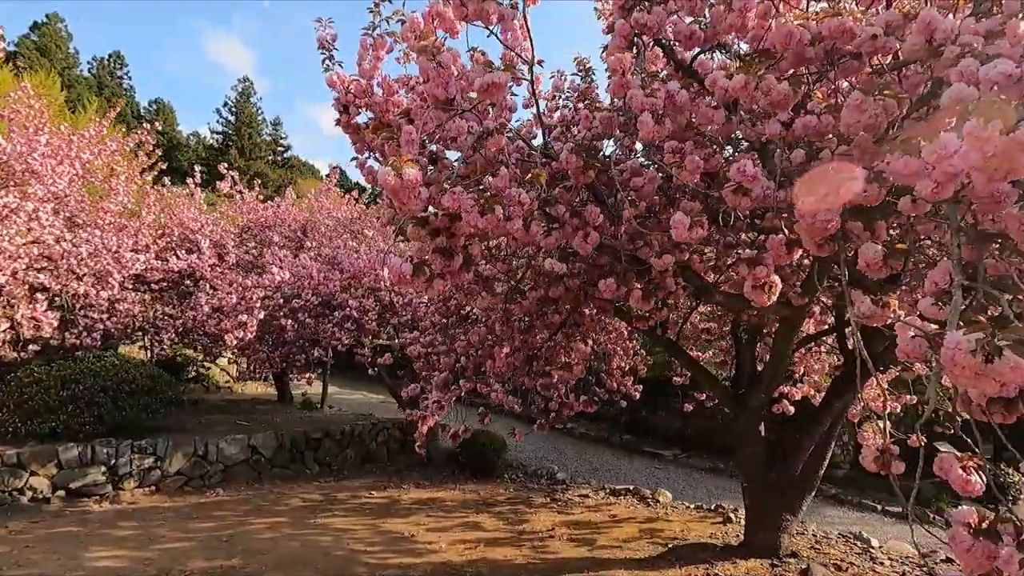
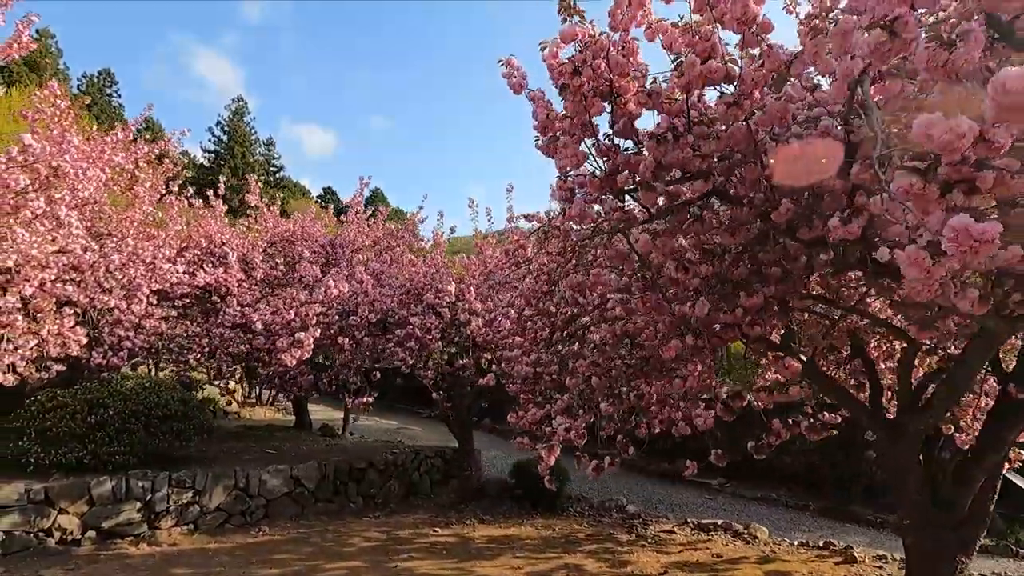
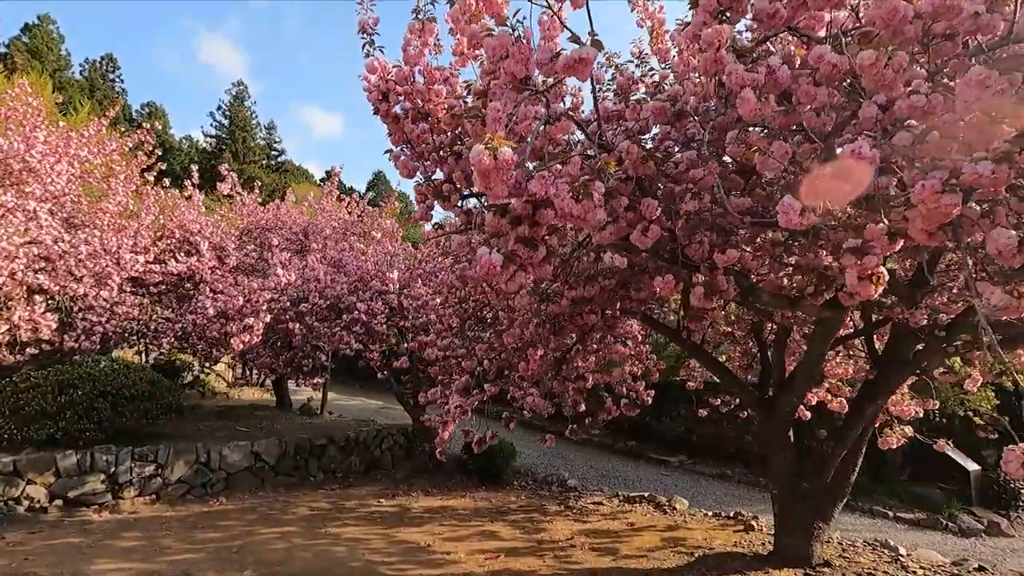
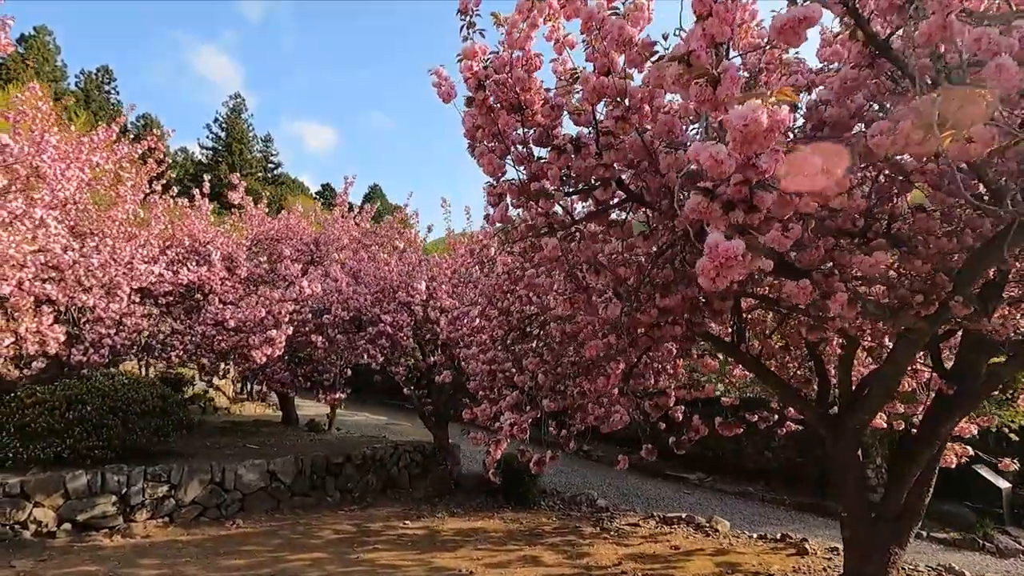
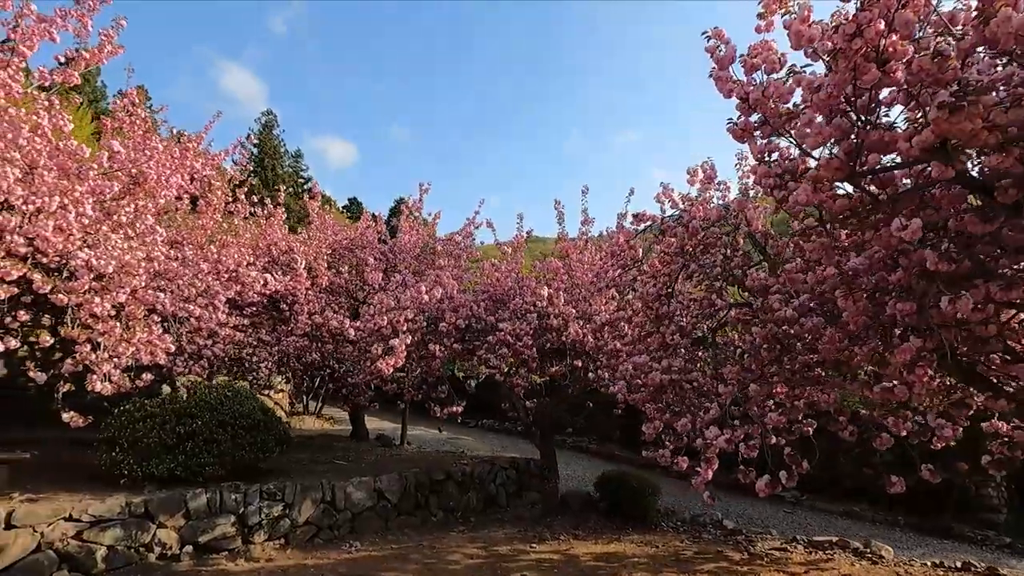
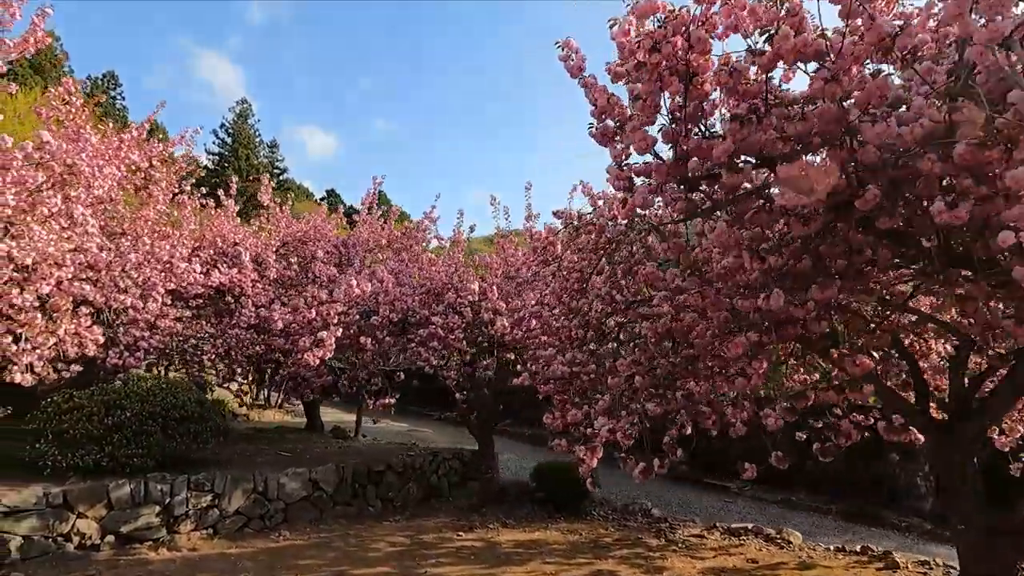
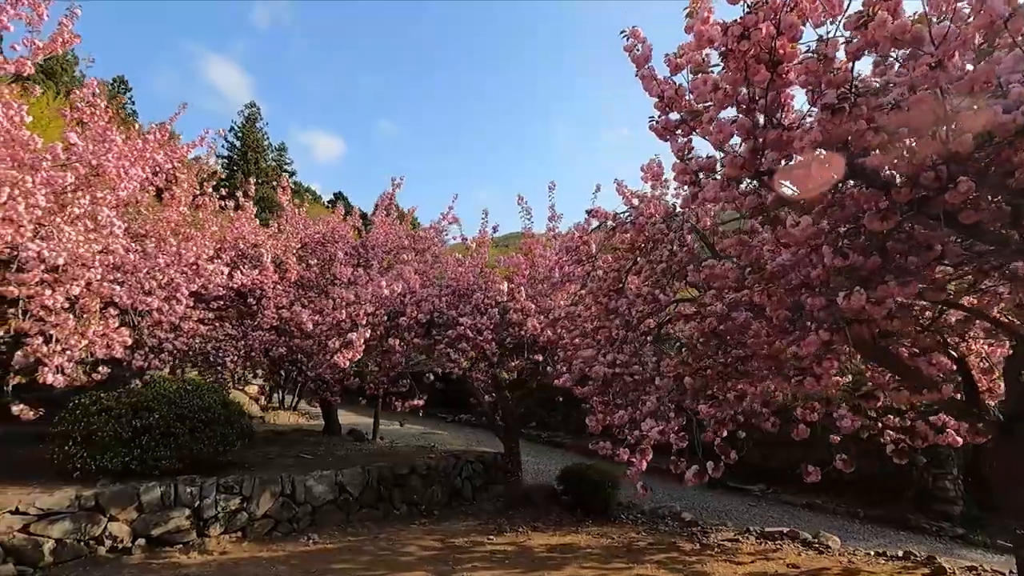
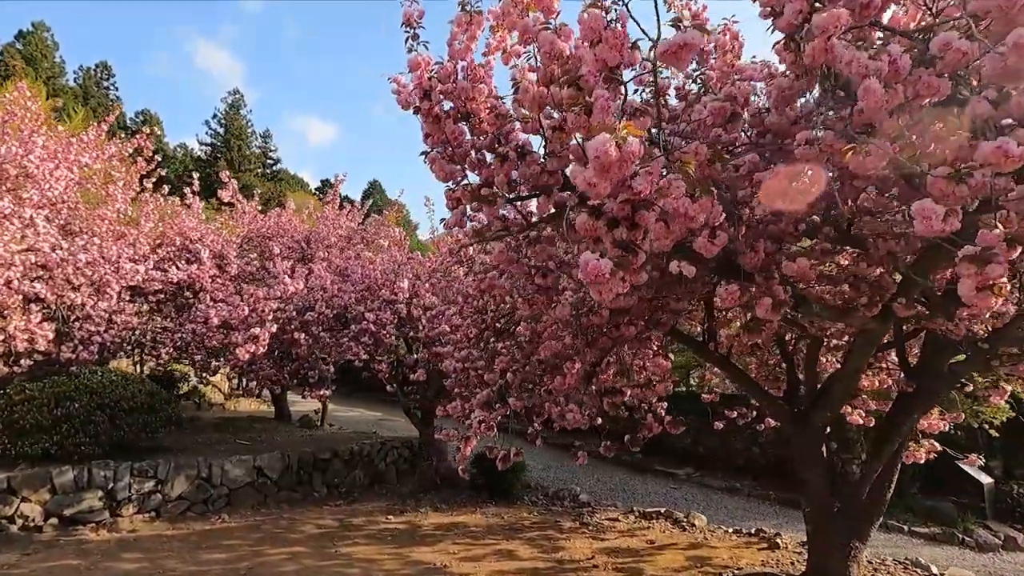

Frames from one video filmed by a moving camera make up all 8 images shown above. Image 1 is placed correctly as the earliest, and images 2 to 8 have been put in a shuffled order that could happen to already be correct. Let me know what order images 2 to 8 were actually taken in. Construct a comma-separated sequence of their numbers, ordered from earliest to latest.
3, 8, 4, 2, 6, 7, 5
